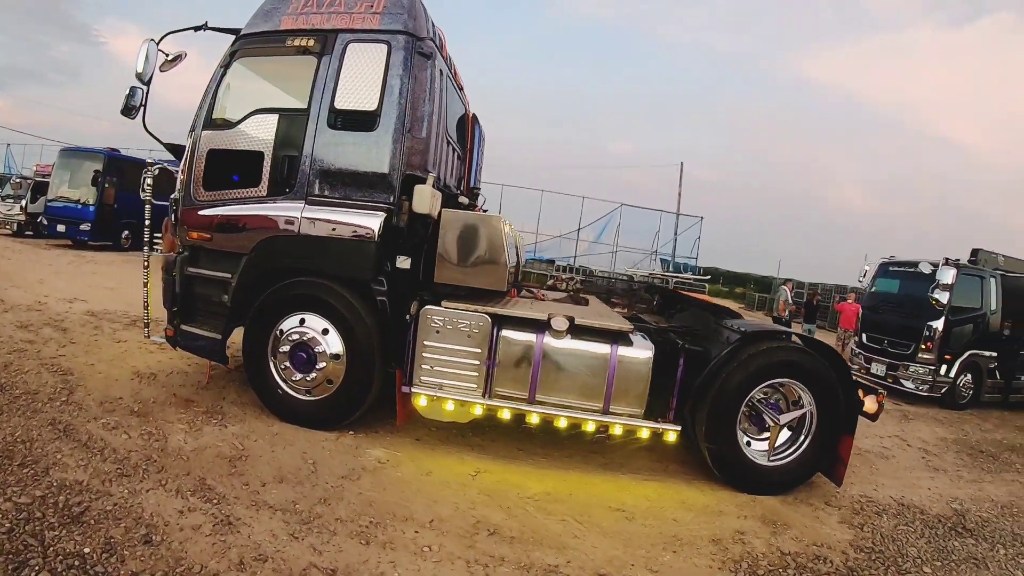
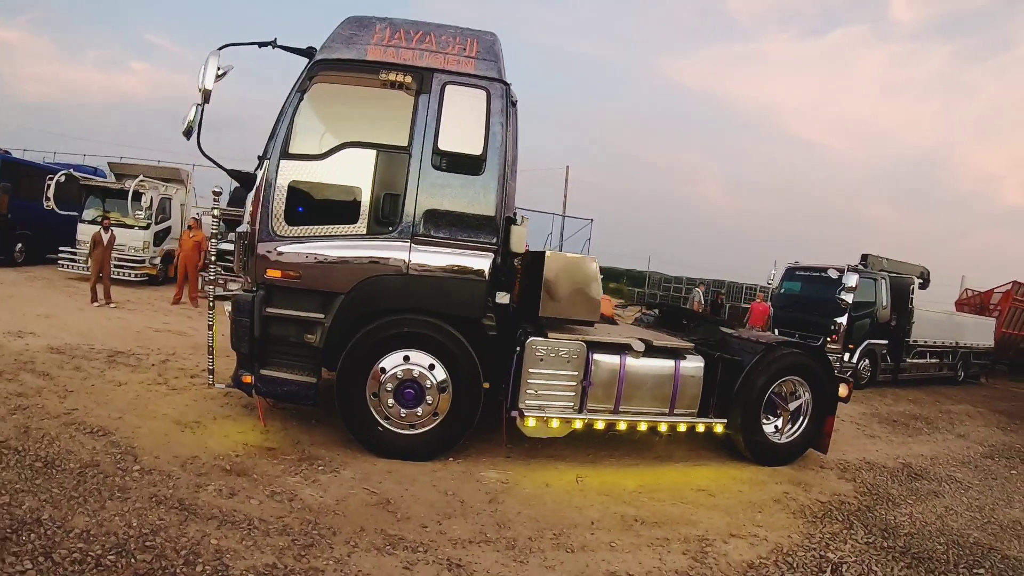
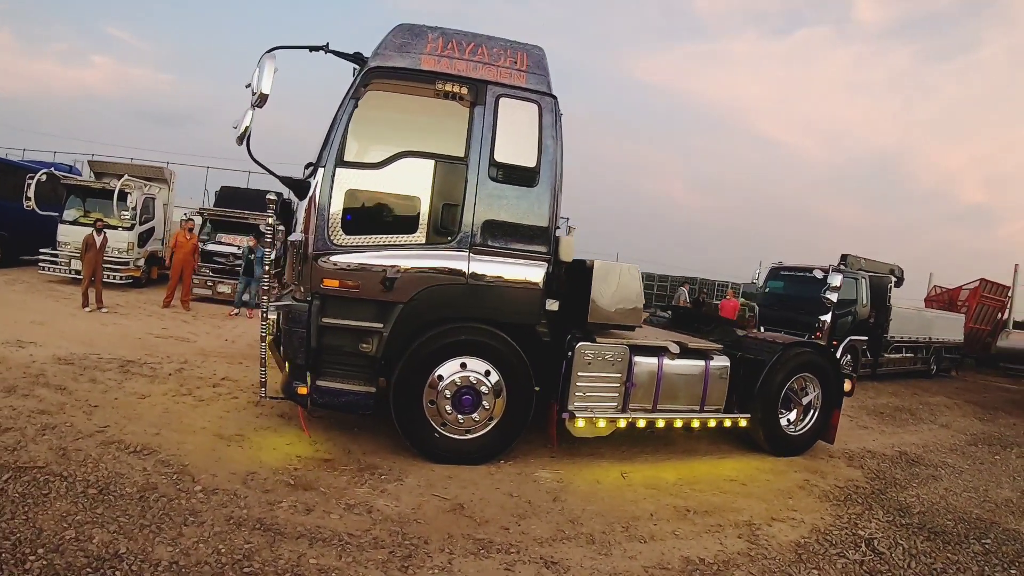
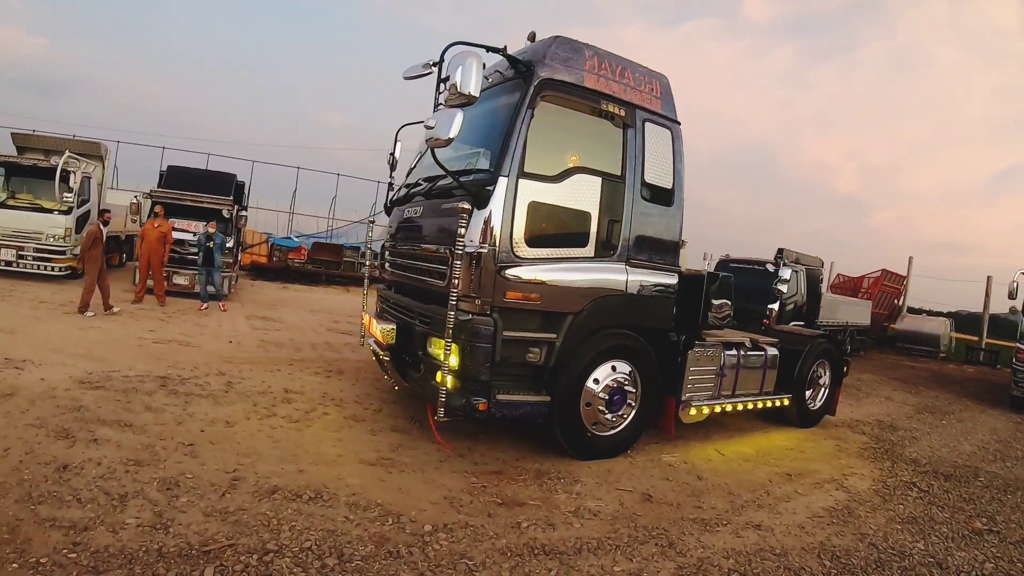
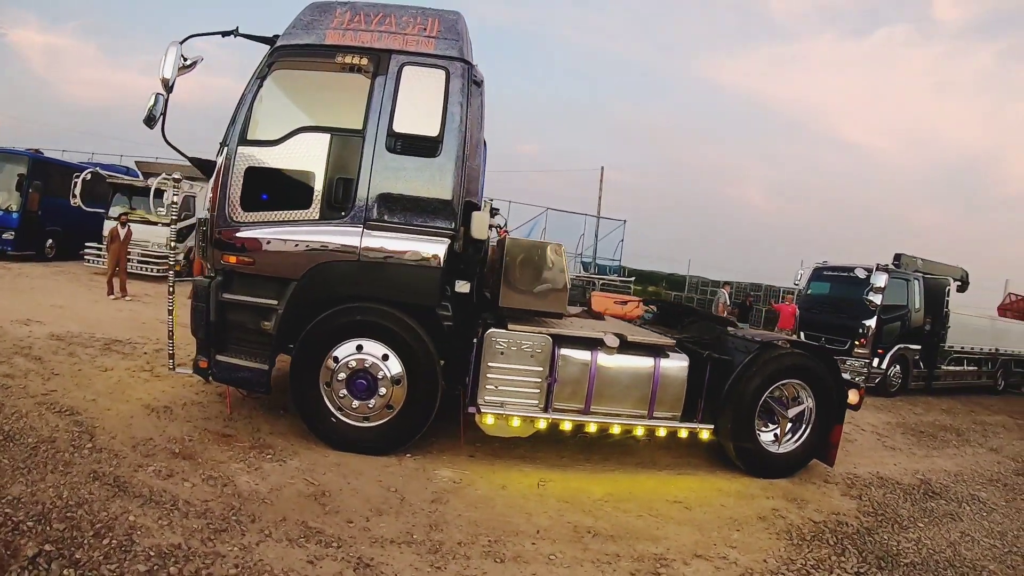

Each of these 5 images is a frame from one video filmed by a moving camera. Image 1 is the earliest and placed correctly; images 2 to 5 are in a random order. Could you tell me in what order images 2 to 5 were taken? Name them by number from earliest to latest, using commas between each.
5, 2, 3, 4
